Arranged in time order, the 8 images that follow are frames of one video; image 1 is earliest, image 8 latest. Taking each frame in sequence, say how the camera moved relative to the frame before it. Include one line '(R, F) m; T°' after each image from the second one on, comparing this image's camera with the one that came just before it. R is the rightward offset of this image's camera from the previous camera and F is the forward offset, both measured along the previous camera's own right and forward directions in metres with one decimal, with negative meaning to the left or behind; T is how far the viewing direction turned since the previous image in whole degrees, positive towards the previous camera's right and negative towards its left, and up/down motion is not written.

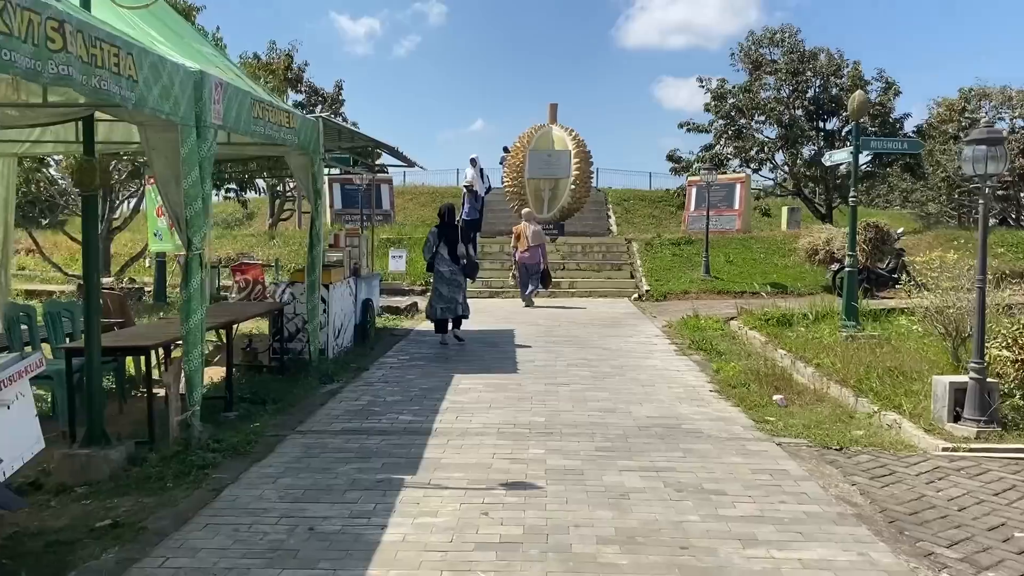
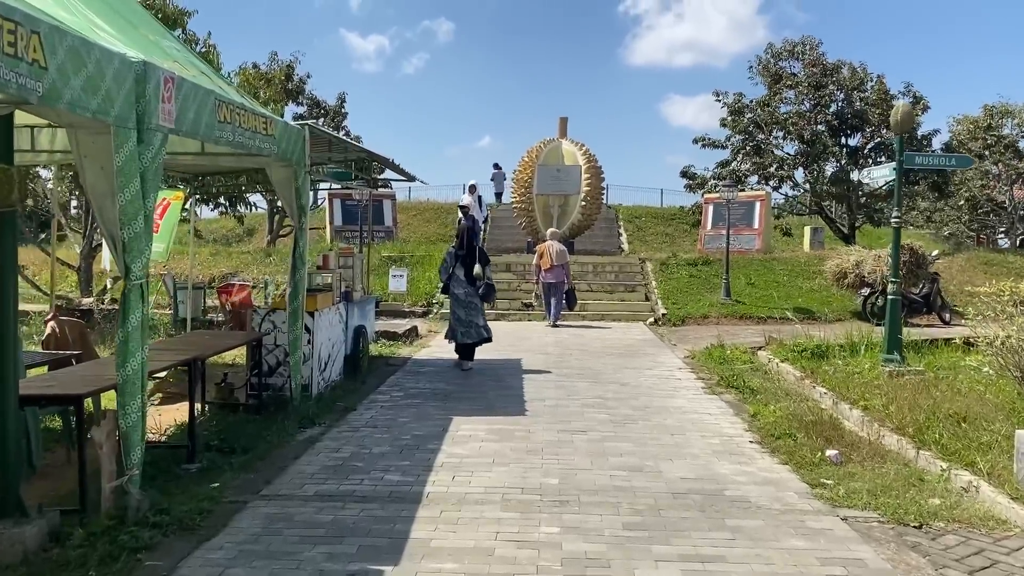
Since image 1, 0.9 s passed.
(0.0, +1.0) m; 0°
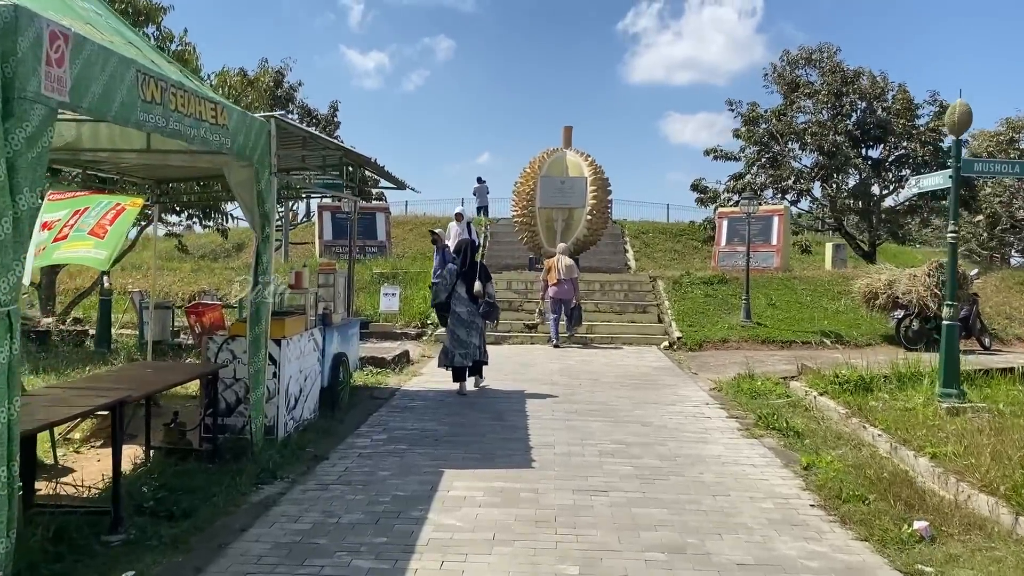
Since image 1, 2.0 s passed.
(0.0, +1.2) m; 0°
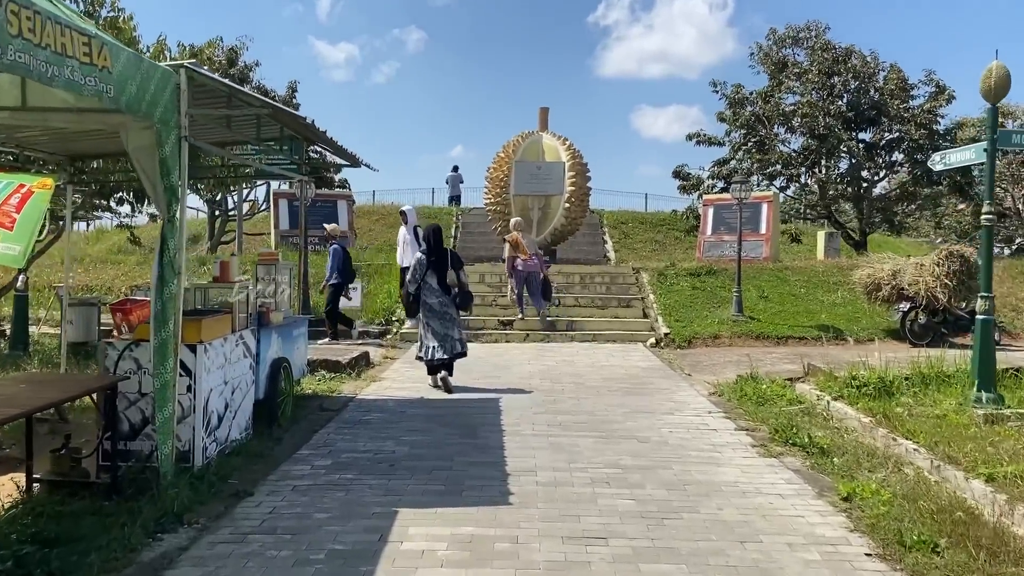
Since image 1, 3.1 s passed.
(0.0, +1.2) m; +2°
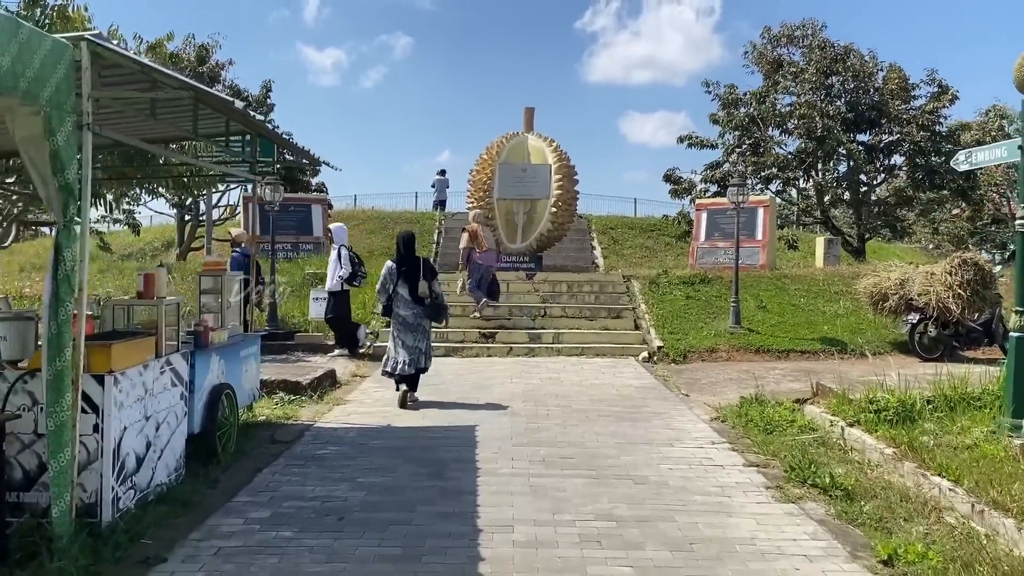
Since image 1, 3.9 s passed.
(+0.1, +0.8) m; +1°
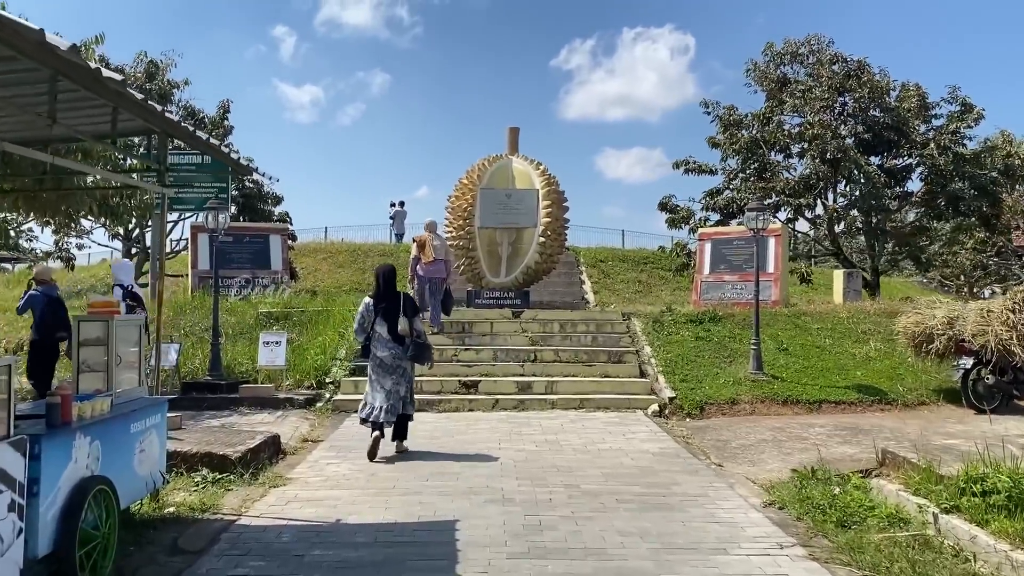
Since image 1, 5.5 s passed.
(-0.1, +1.7) m; +1°
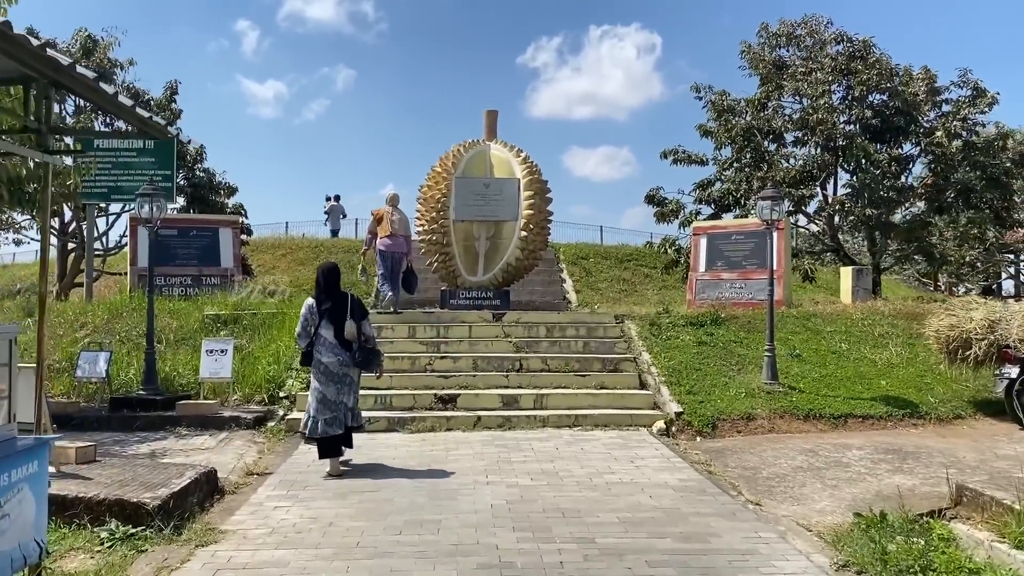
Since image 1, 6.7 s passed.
(-0.2, +1.3) m; +2°
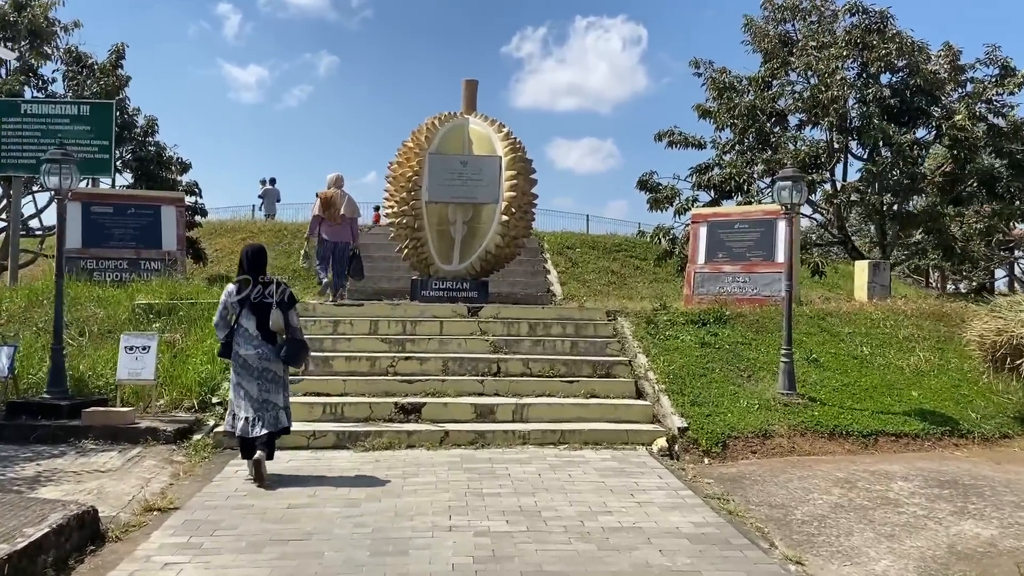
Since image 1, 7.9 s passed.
(0.0, +1.3) m; +1°
